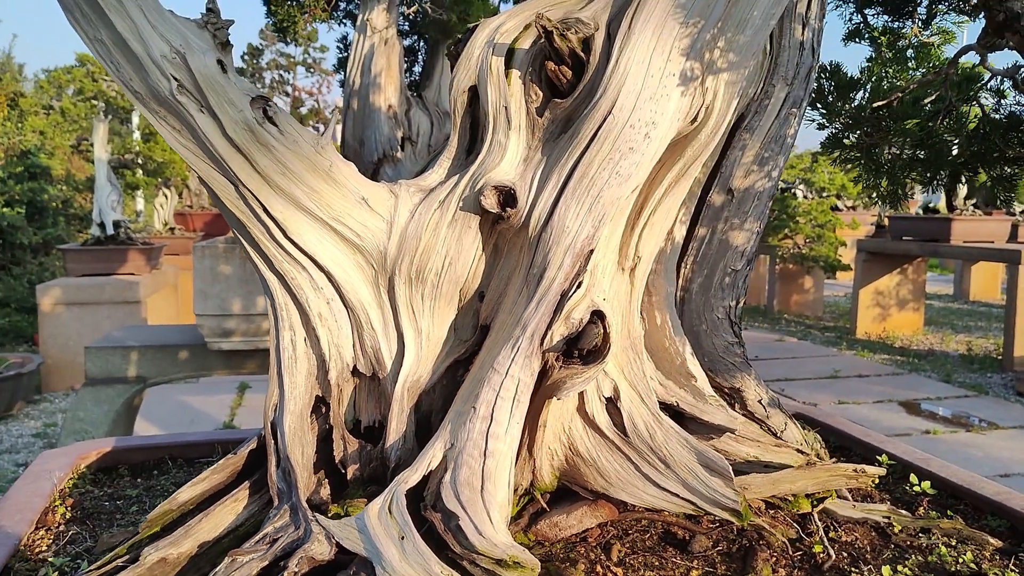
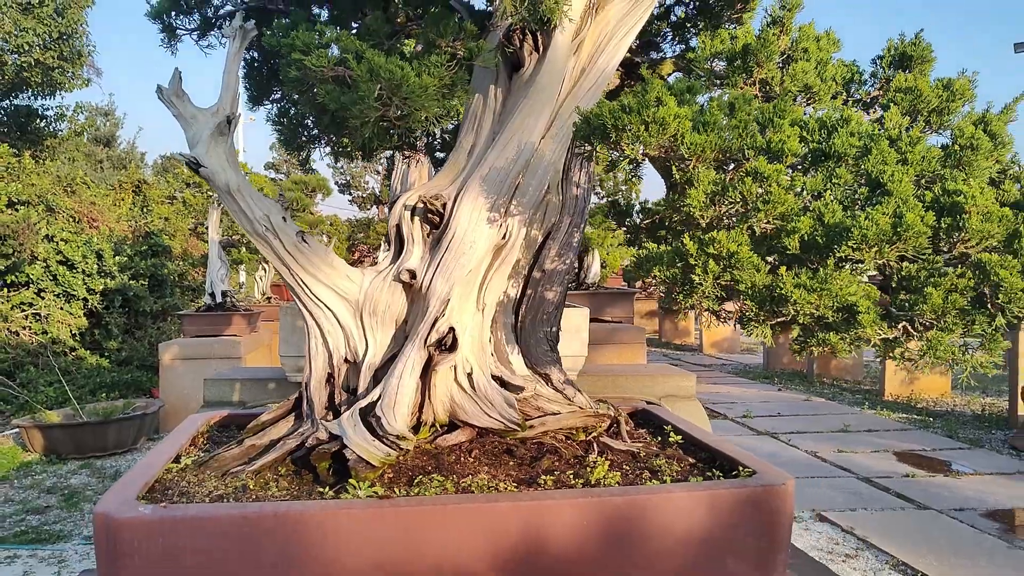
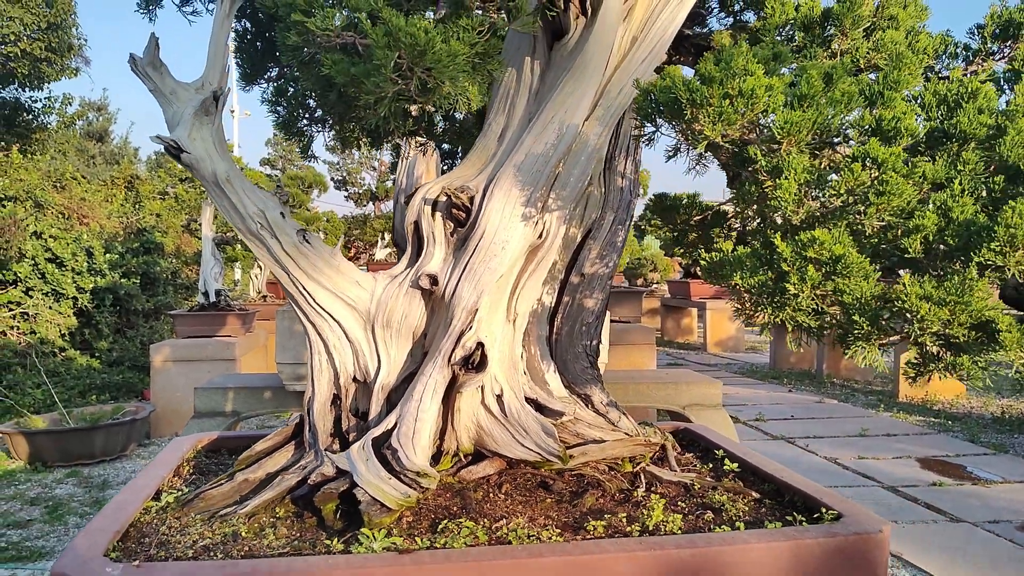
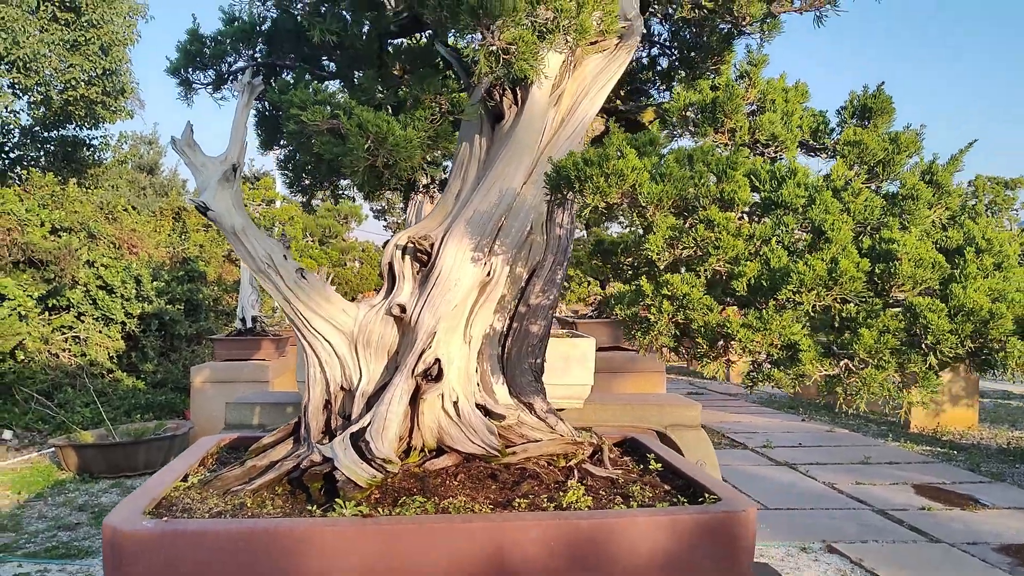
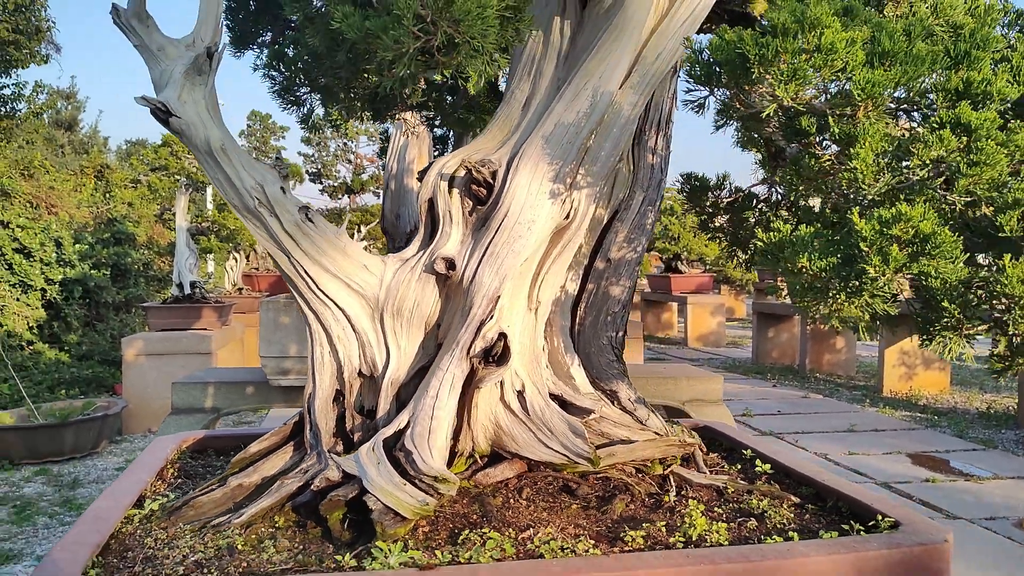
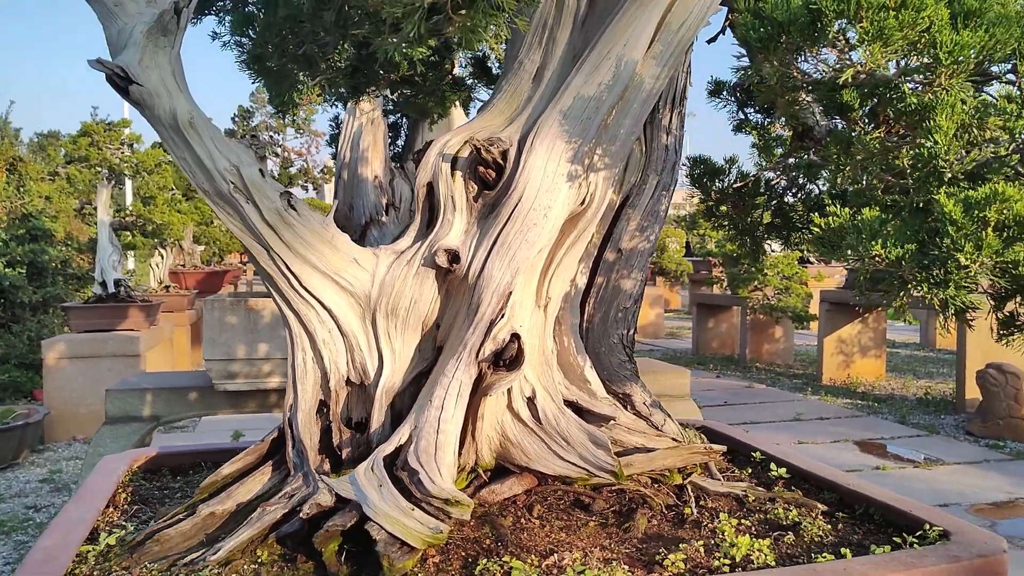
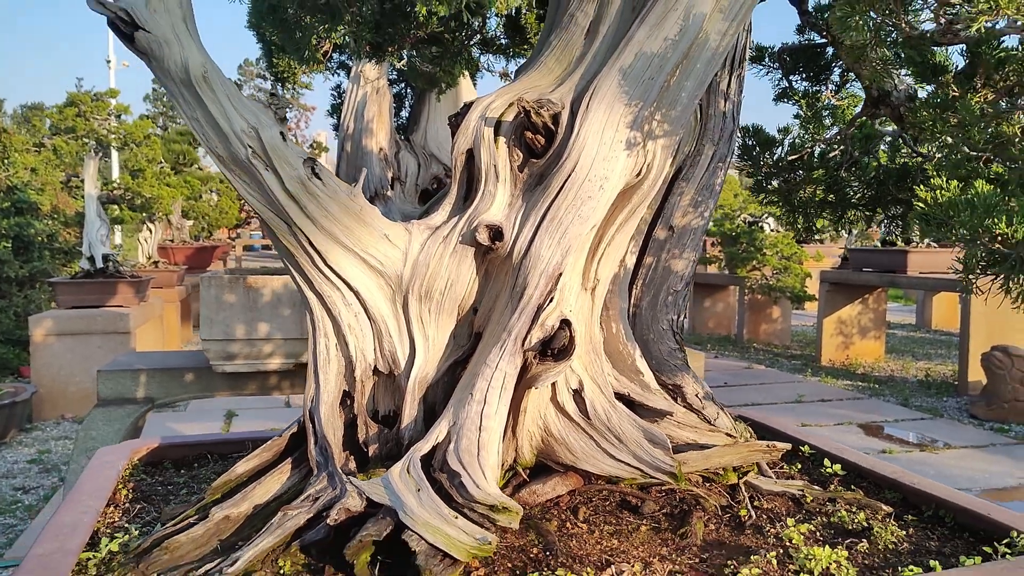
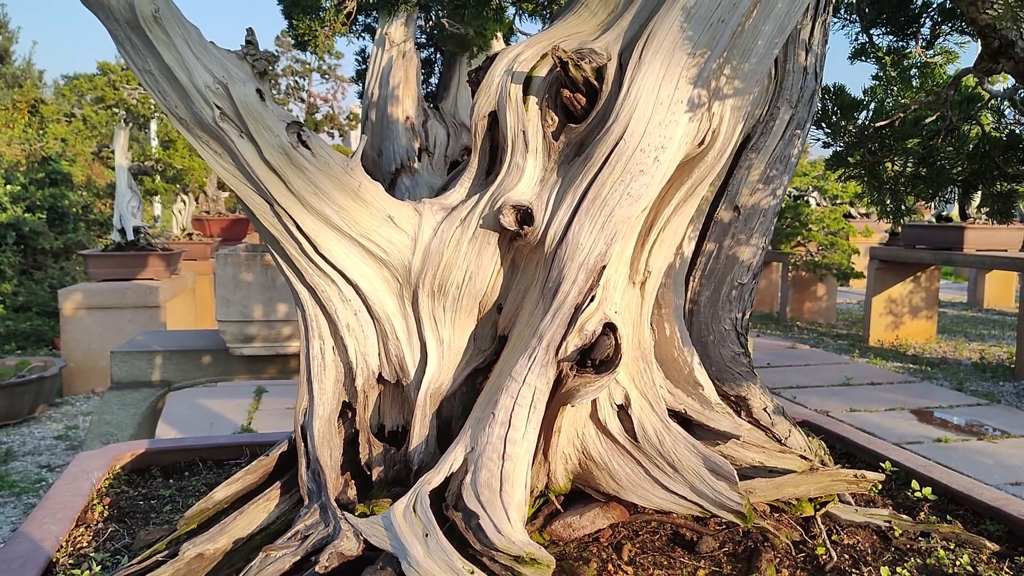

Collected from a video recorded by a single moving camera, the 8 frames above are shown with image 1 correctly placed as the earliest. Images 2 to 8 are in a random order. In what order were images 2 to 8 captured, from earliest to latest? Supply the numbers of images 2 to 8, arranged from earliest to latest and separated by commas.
8, 7, 6, 5, 3, 2, 4
